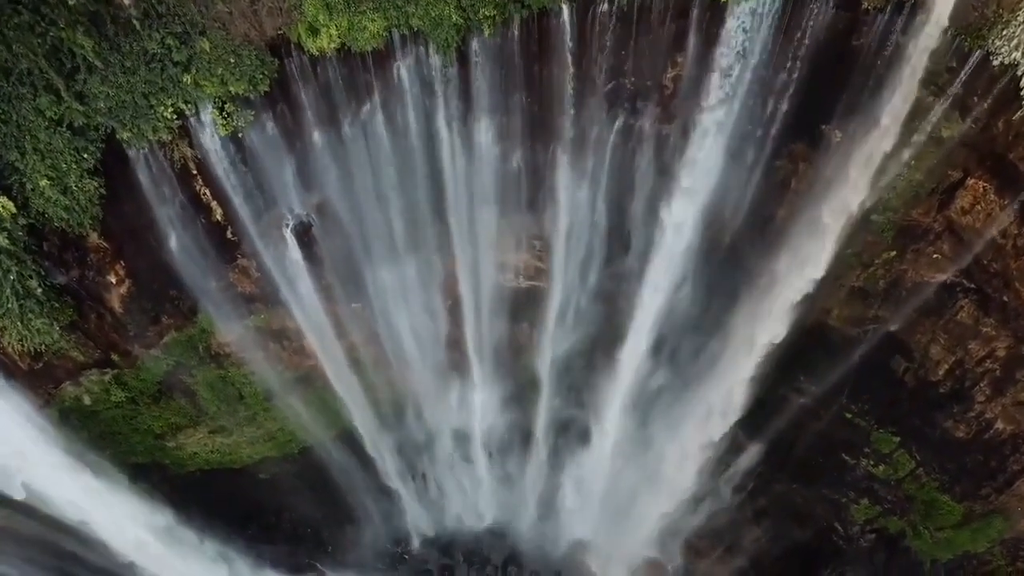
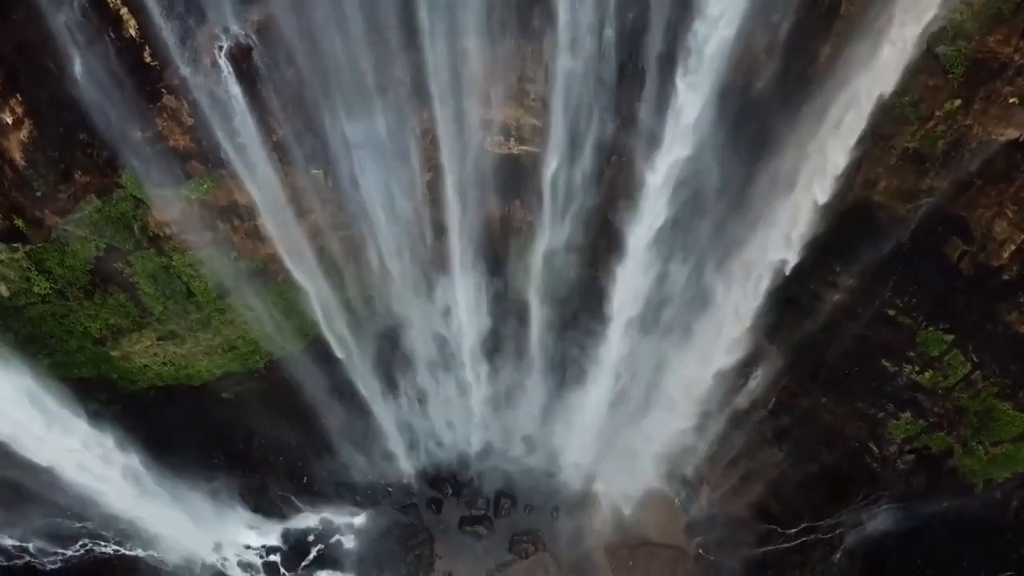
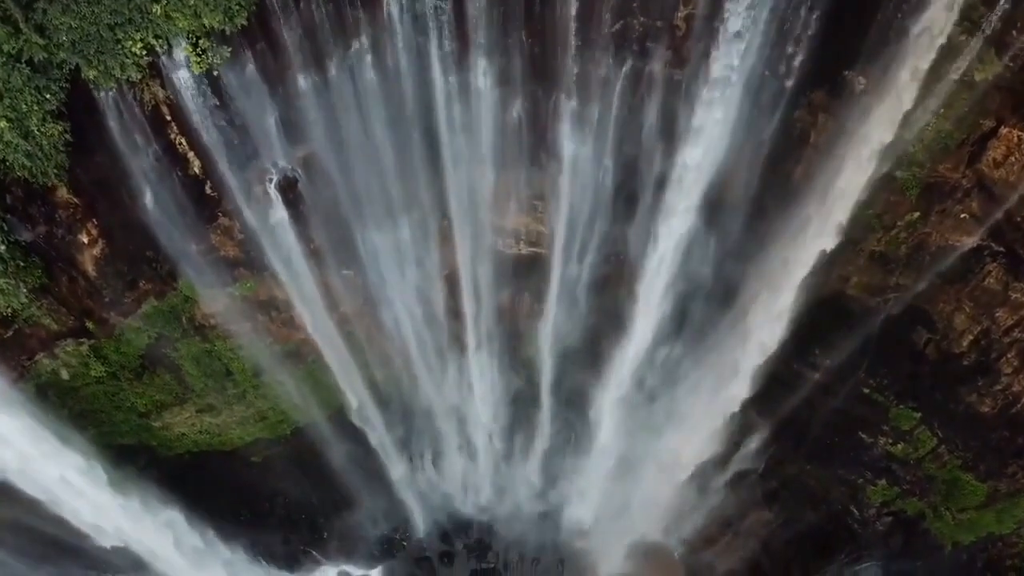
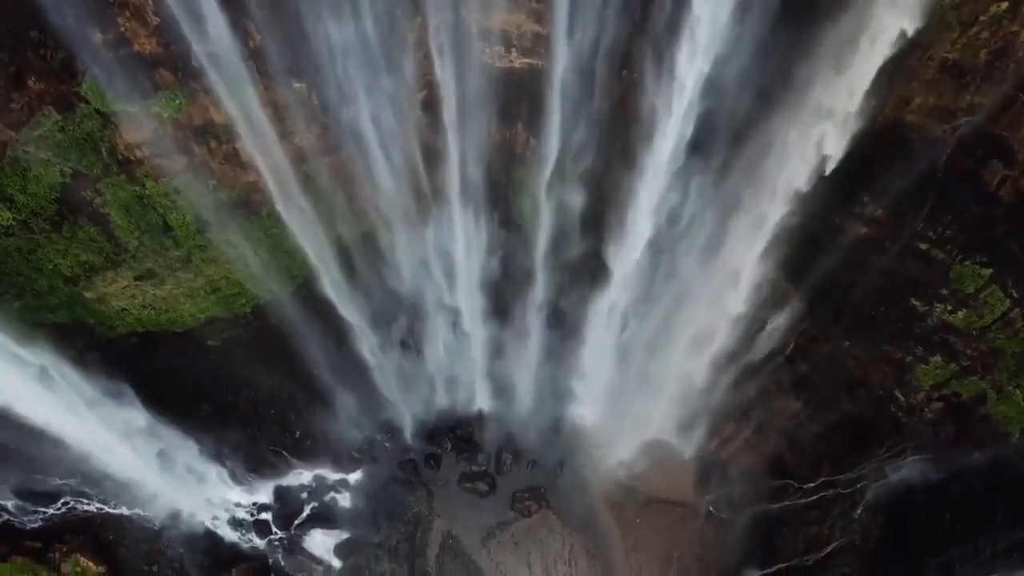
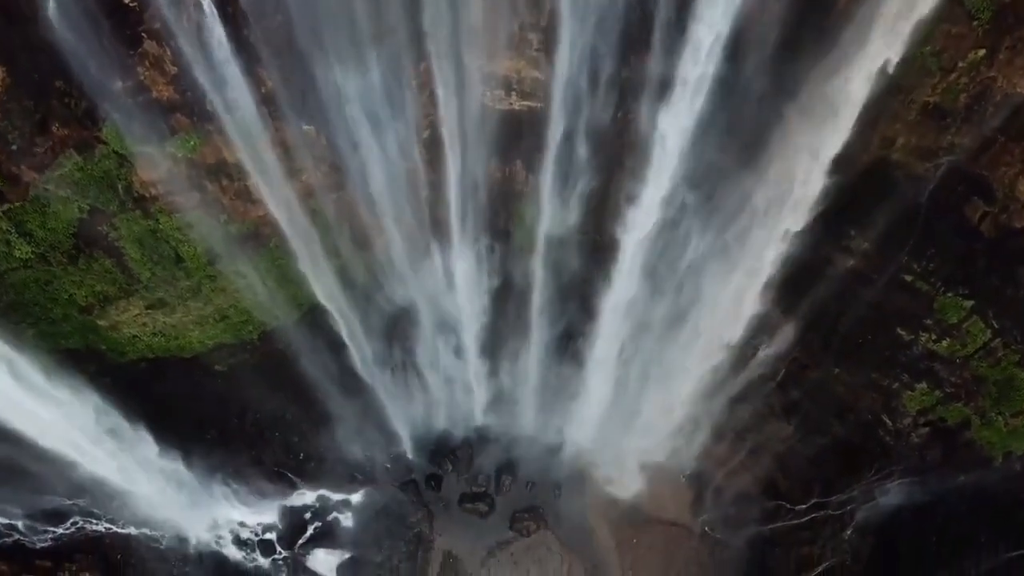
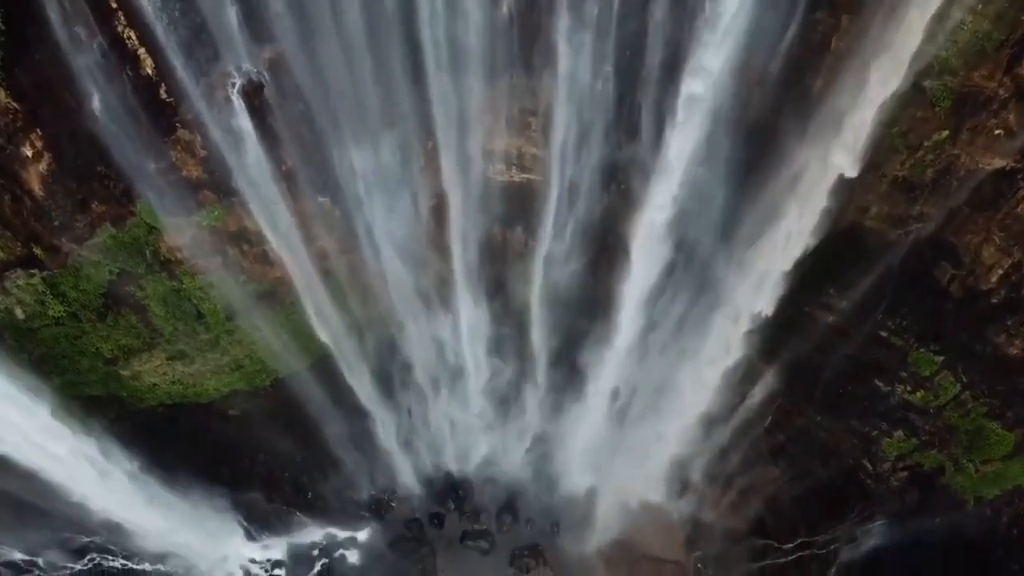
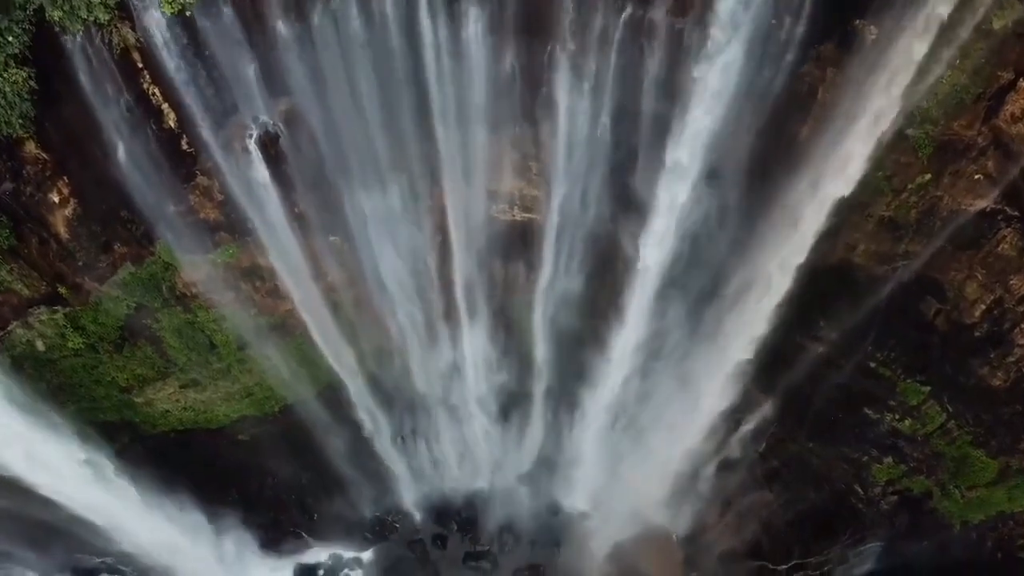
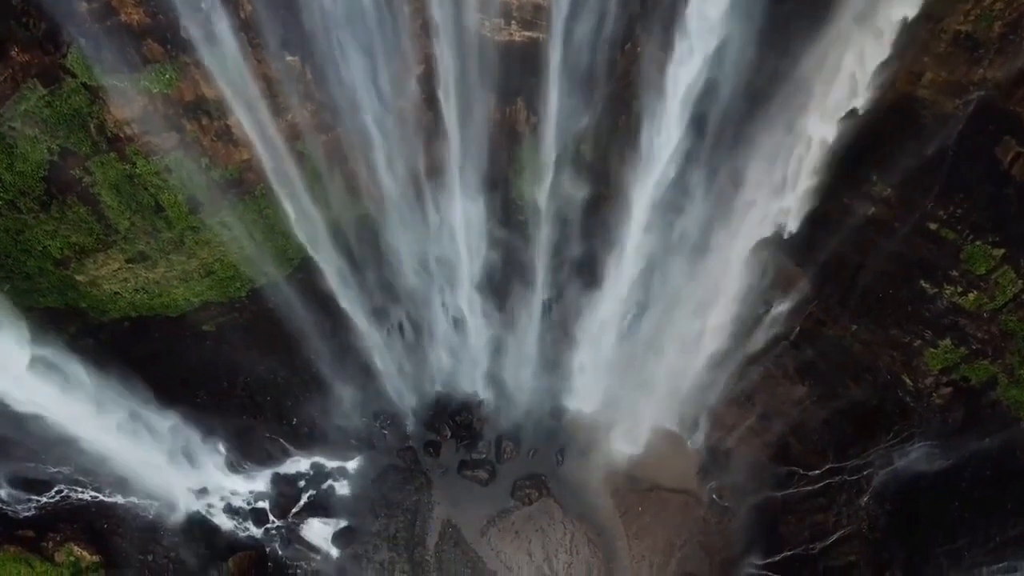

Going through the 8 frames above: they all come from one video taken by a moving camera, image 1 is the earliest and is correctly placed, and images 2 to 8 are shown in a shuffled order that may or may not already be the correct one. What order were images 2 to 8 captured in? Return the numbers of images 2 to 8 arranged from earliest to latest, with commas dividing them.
3, 7, 6, 2, 5, 4, 8
